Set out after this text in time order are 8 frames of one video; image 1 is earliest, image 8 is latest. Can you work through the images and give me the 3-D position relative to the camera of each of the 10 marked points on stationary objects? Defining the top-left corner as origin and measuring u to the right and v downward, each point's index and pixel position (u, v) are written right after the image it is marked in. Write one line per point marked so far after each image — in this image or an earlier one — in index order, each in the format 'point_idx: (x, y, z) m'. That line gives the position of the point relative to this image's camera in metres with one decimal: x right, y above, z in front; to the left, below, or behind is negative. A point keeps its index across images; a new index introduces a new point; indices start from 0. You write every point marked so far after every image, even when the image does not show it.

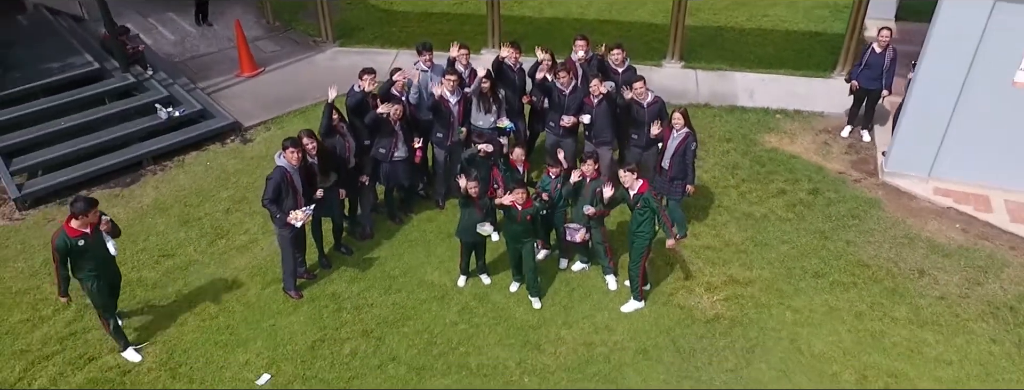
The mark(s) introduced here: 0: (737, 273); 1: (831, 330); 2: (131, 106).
0: (+2.0, -0.7, +6.7) m
1: (+2.5, -1.1, +6.2) m
2: (-4.3, +1.0, +8.7) m
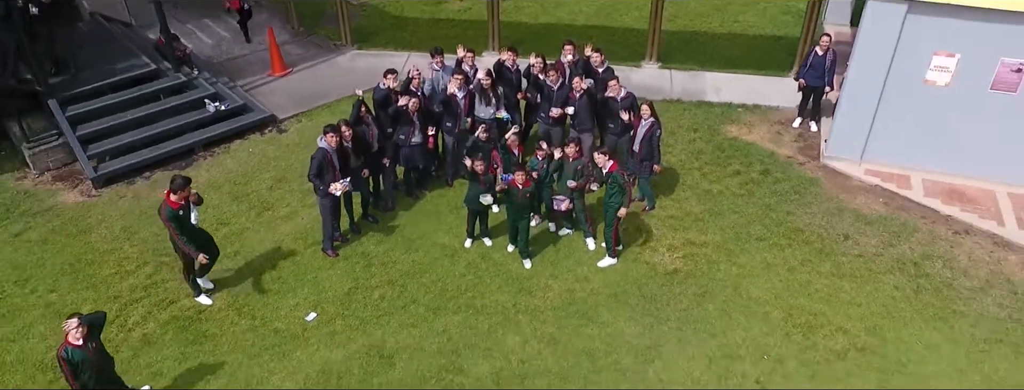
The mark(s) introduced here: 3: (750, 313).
0: (+1.9, -0.4, +8.2) m
1: (+2.5, -0.8, +7.7) m
2: (-4.3, +1.2, +10.2) m
3: (+2.2, -1.1, +7.3) m
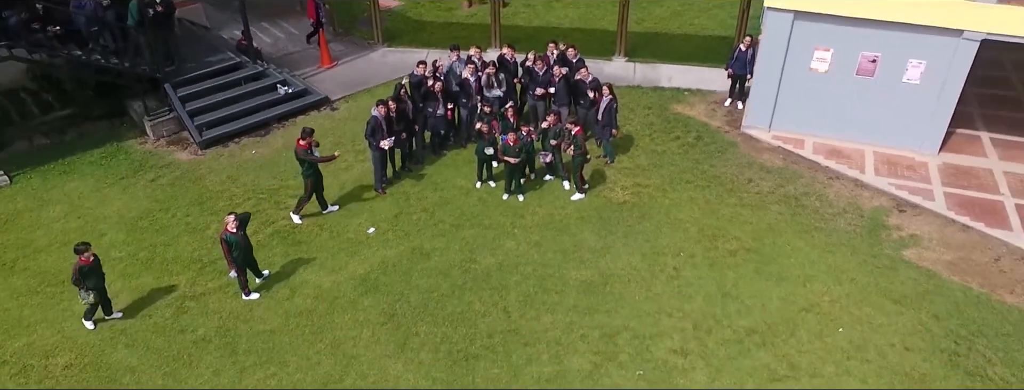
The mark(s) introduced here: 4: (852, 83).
0: (+1.9, +0.2, +11.5) m
1: (+2.5, -0.2, +10.9) m
2: (-4.3, +1.9, +13.5) m
3: (+2.2, -0.4, +10.5) m
4: (+5.2, +1.7, +11.7) m
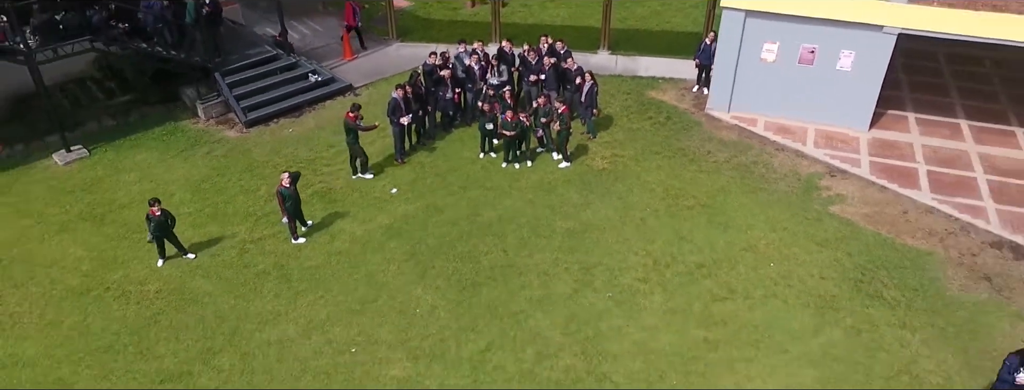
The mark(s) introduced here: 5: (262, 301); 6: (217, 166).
0: (+1.9, +0.7, +13.7) m
1: (+2.4, +0.4, +13.1) m
2: (-4.4, +2.4, +15.7) m
3: (+2.1, +0.1, +12.7) m
4: (+5.1, +2.2, +14.0) m
5: (-3.4, -1.4, +10.5) m
6: (-5.1, +0.5, +13.5) m
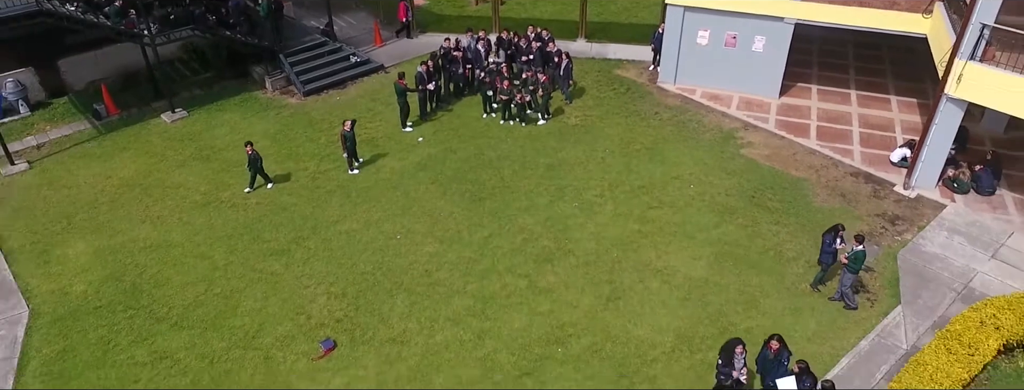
0: (+1.8, +1.9, +18.2) m
1: (+2.3, +1.5, +17.6) m
2: (-4.5, +3.6, +20.2) m
3: (+2.0, +1.3, +17.2) m
4: (+5.0, +3.4, +18.4) m
5: (-3.5, -0.3, +14.9) m
6: (-5.2, +1.7, +18.0) m
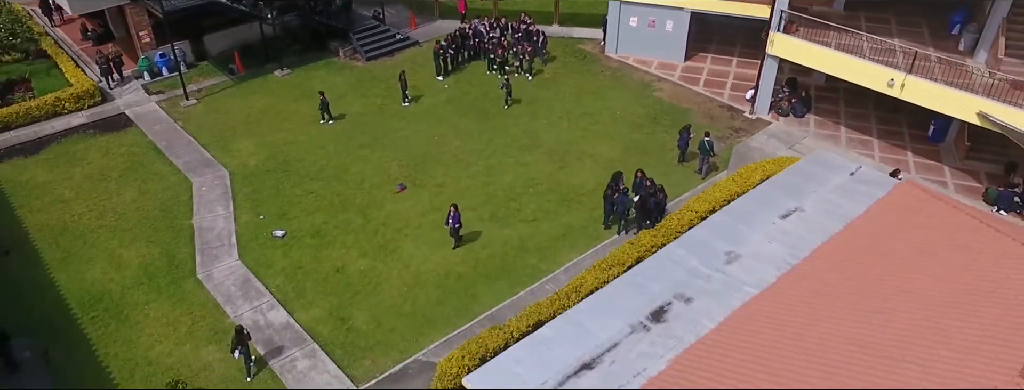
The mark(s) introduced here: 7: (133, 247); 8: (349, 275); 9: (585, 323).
0: (+1.6, +4.4, +27.5) m
1: (+2.1, +4.0, +26.9) m
2: (-4.7, +6.0, +29.4) m
3: (+1.8, +3.7, +26.5) m
4: (+4.8, +5.8, +27.7) m
5: (-3.7, +2.2, +24.2) m
6: (-5.4, +4.1, +27.2) m
7: (-9.2, -1.2, +18.7) m
8: (-3.7, -1.8, +17.9) m
9: (+1.2, -2.1, +12.8) m
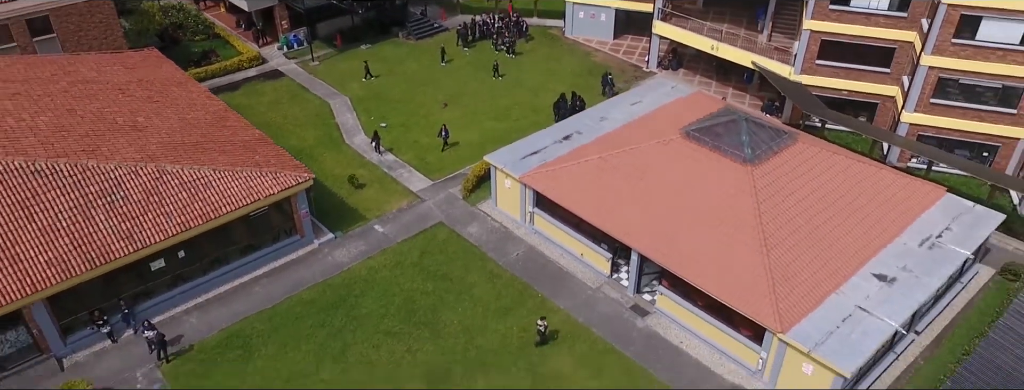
0: (+1.2, +8.6, +44.8) m
1: (+1.8, +8.2, +44.2) m
2: (-5.0, +10.3, +46.8) m
3: (+1.5, +7.9, +43.8) m
4: (+4.5, +10.1, +45.1) m
5: (-4.0, +6.4, +41.6) m
6: (-5.7, +8.4, +44.6) m
7: (-9.5, +3.0, +36.1) m
8: (-4.0, +2.4, +35.3) m
9: (+0.9, +2.1, +30.2) m
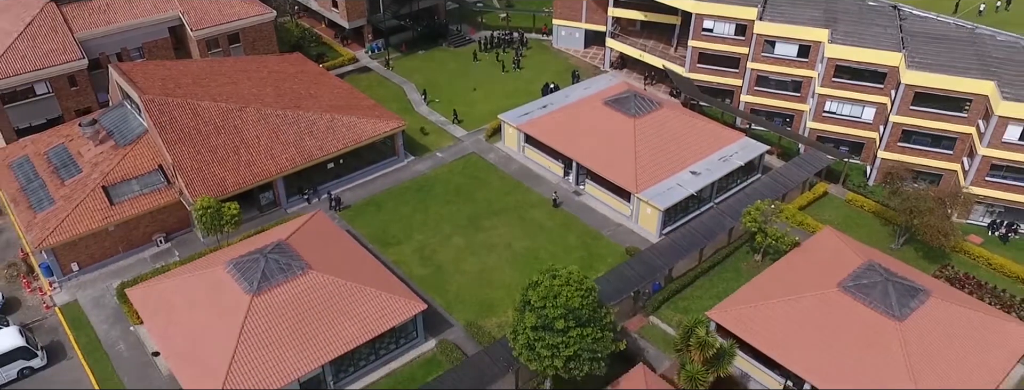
0: (+1.7, +12.5, +68.4) m
1: (+2.2, +12.1, +67.8) m
2: (-4.5, +14.3, +70.5) m
3: (+1.9, +11.9, +67.4) m
4: (+5.0, +13.9, +68.6) m
5: (-3.6, +10.4, +65.2) m
6: (-5.3, +12.4, +68.3) m
7: (-9.2, +7.0, +59.9) m
8: (-3.8, +6.4, +58.9) m
9: (+1.0, +6.0, +53.8) m
